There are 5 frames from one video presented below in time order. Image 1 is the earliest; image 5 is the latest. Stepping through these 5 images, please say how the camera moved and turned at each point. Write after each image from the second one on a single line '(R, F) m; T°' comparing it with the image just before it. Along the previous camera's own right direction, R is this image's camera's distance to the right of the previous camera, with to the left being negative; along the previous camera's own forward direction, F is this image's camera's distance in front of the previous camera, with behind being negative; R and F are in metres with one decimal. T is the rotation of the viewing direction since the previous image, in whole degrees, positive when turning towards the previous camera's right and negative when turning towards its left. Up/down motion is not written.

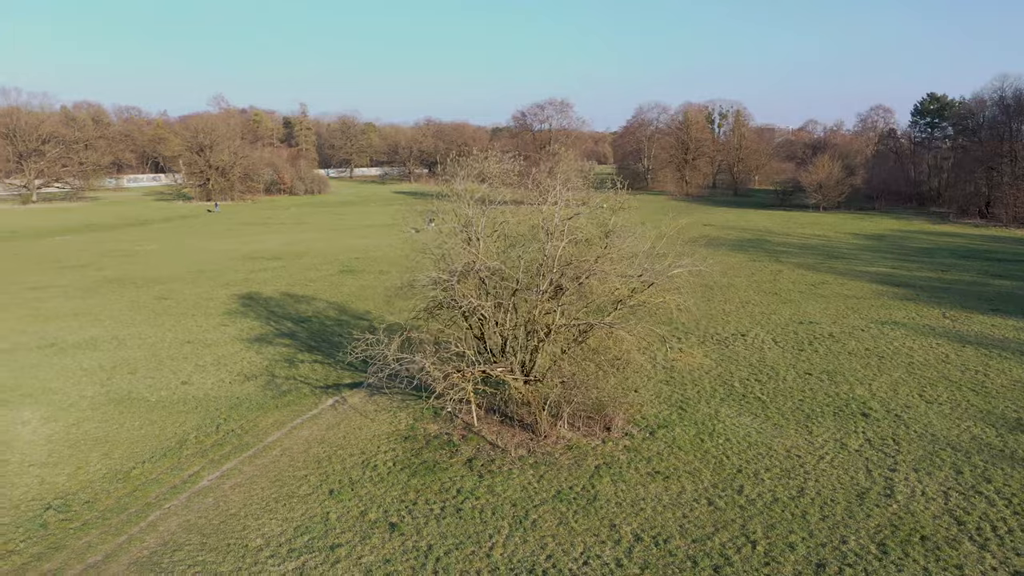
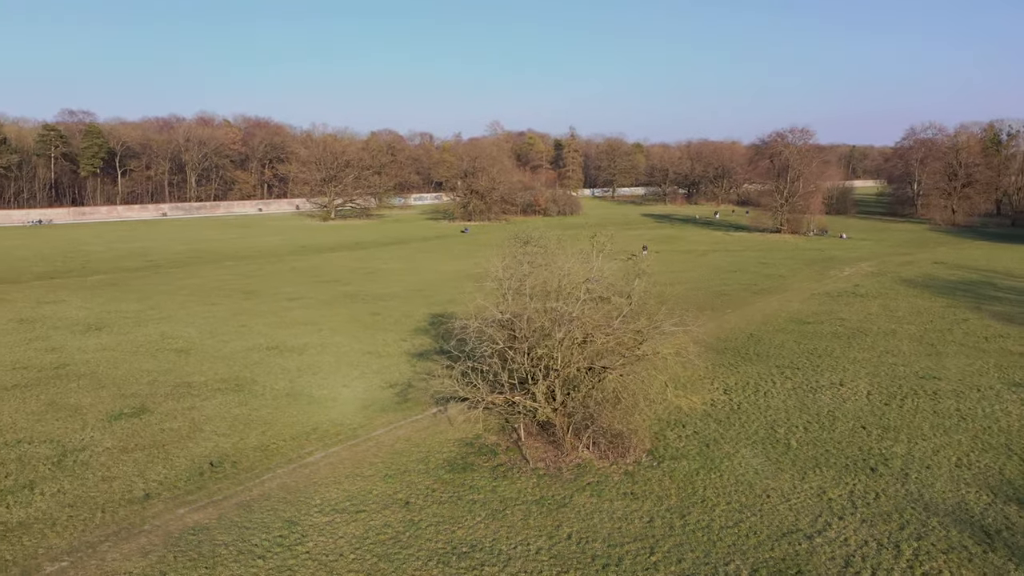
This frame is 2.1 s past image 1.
(+4.0, -2.2) m; -19°
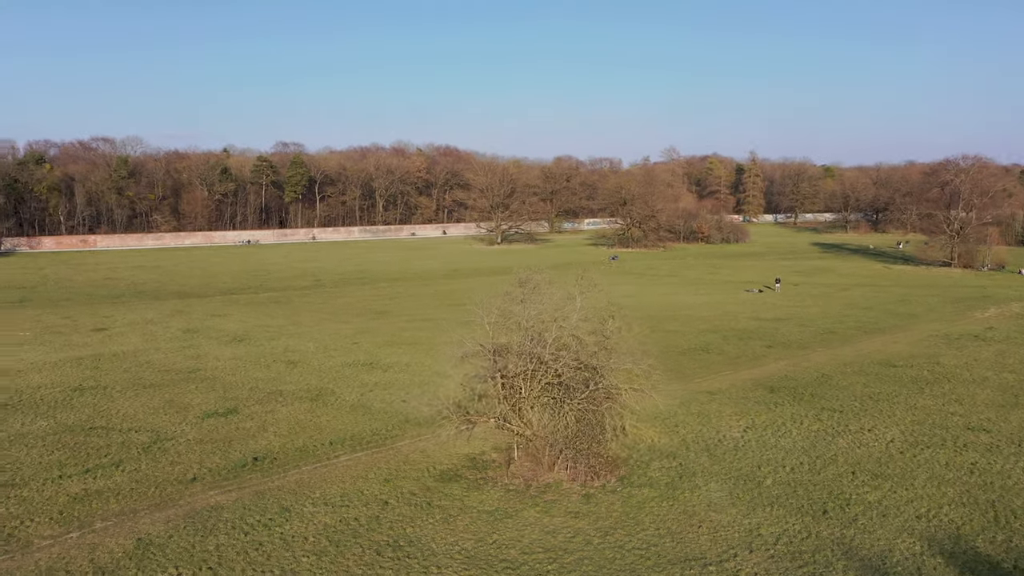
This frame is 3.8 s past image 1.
(+3.9, -1.4) m; -14°
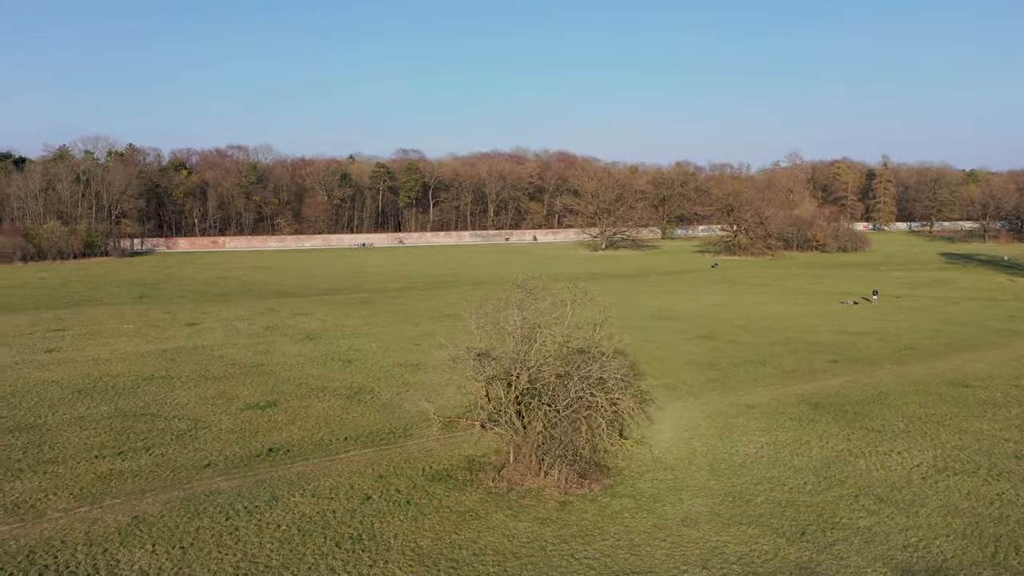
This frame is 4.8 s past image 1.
(+2.6, 0.0) m; -9°
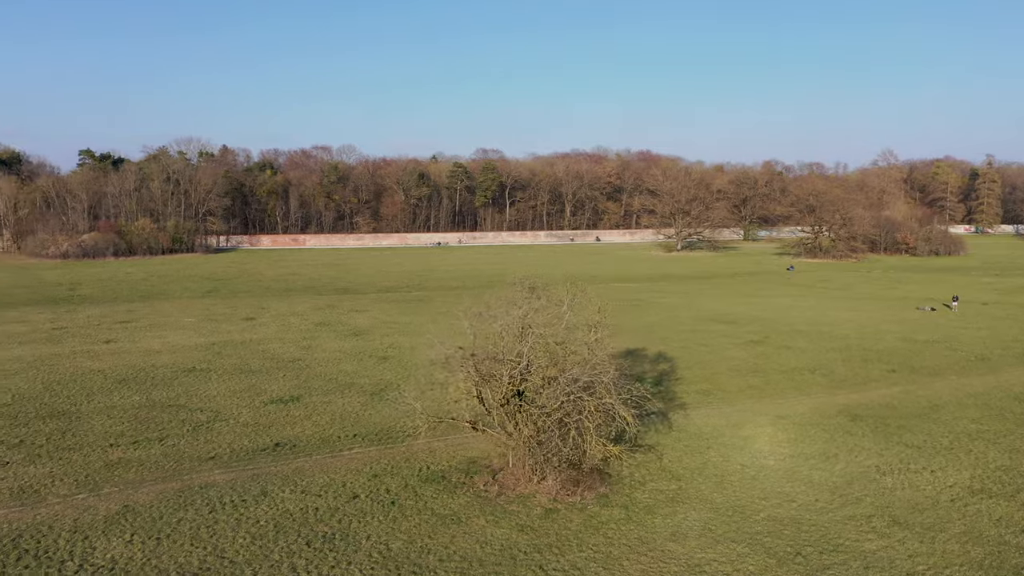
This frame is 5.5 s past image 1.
(+1.7, +0.5) m; -6°
